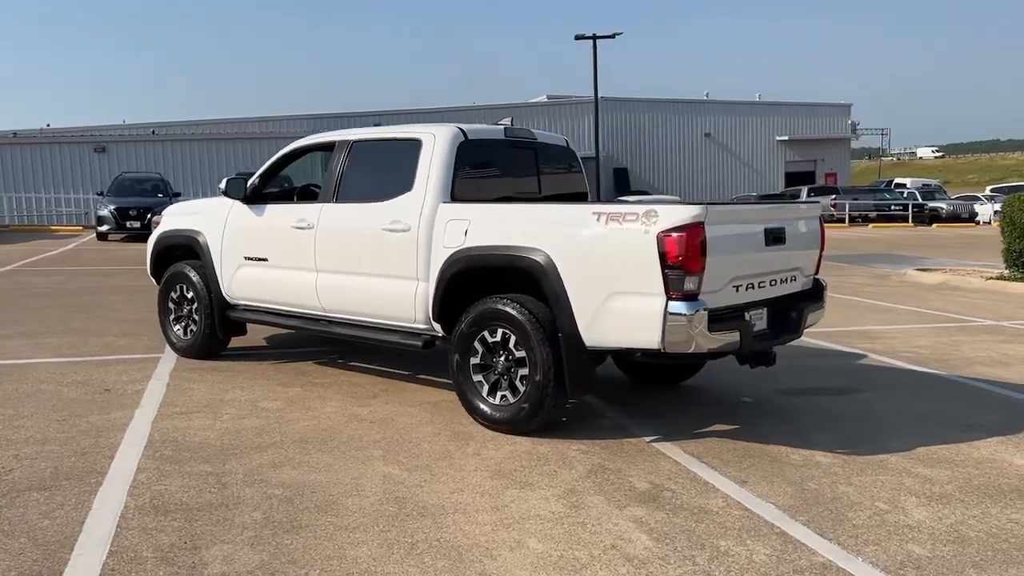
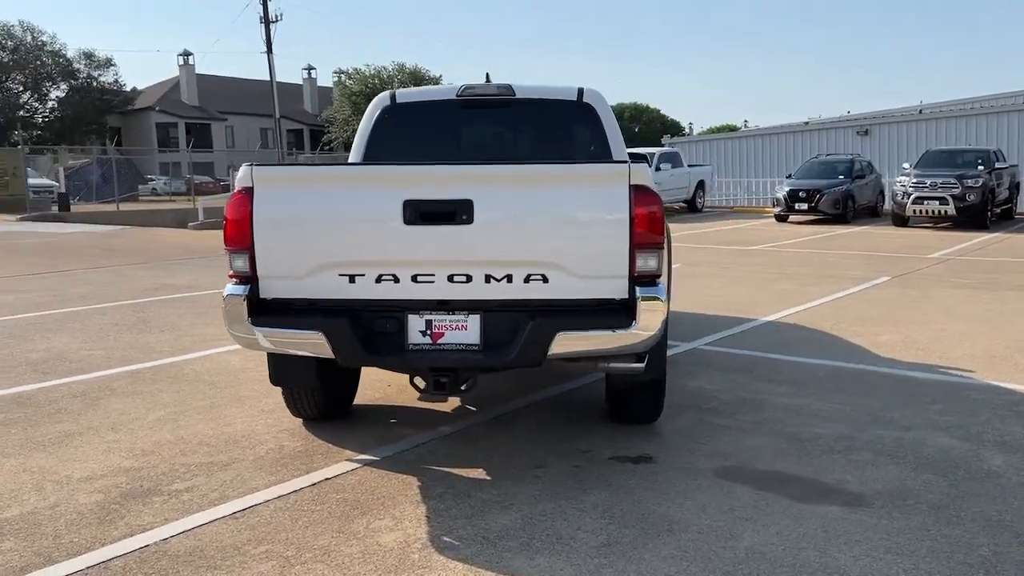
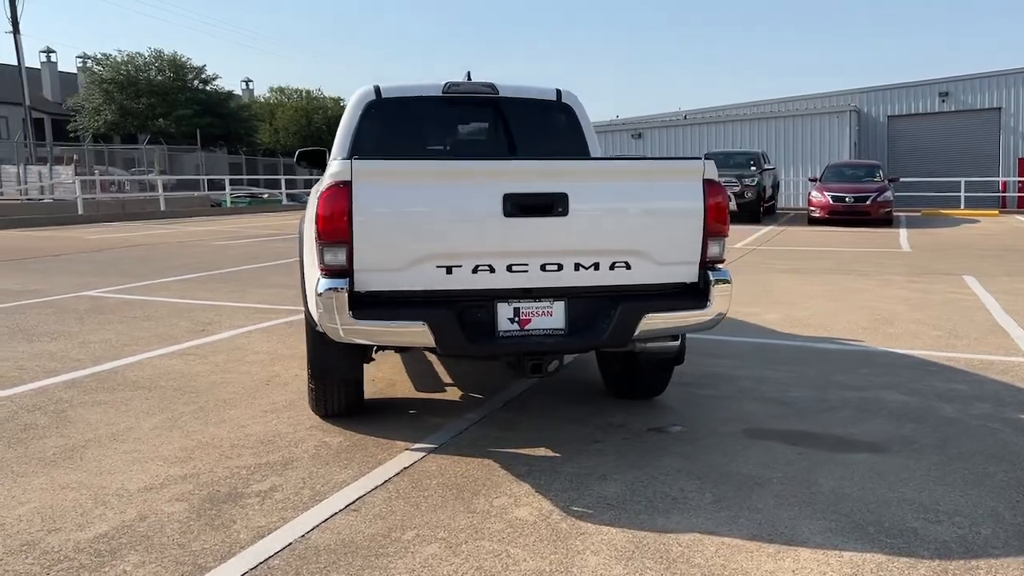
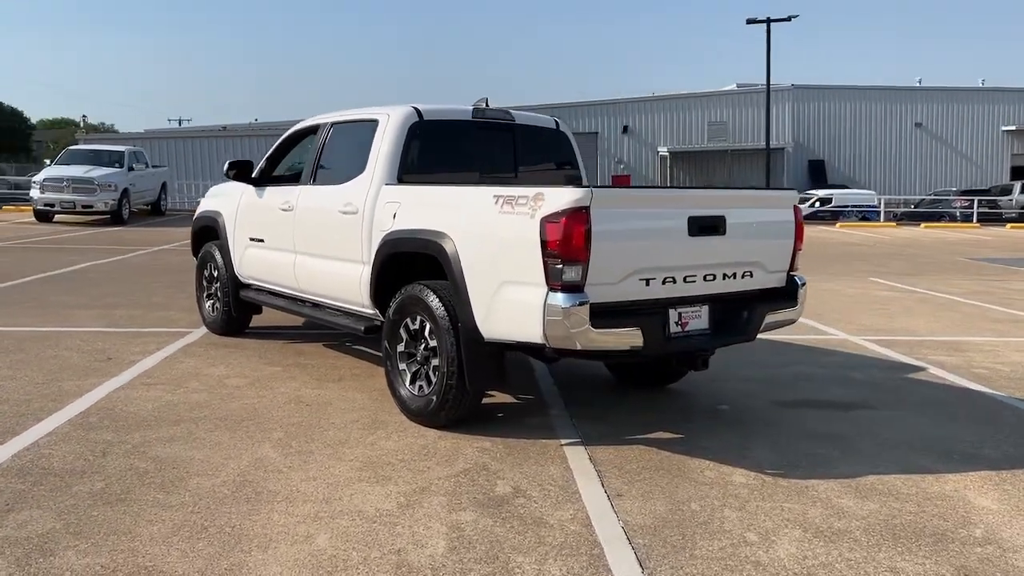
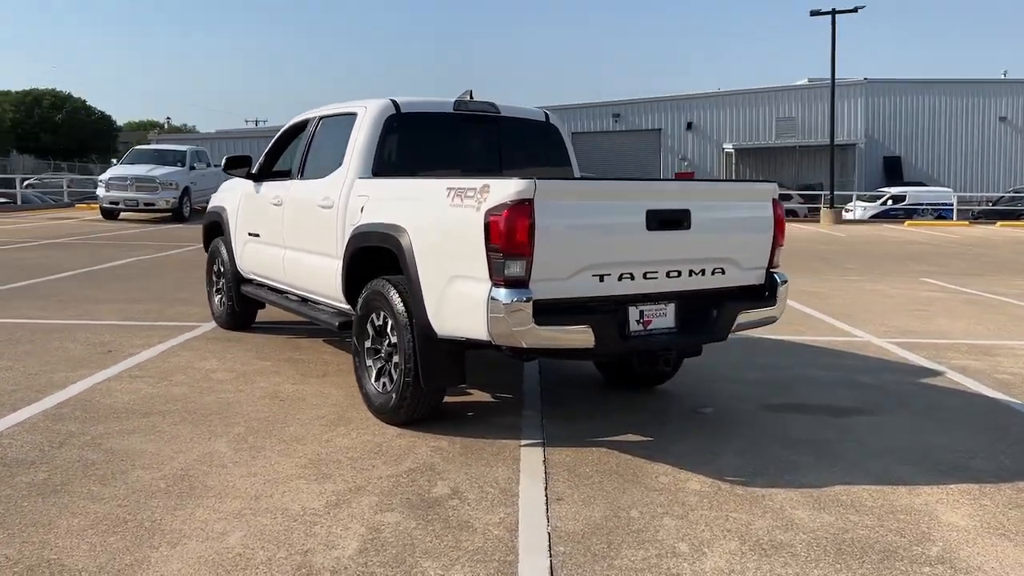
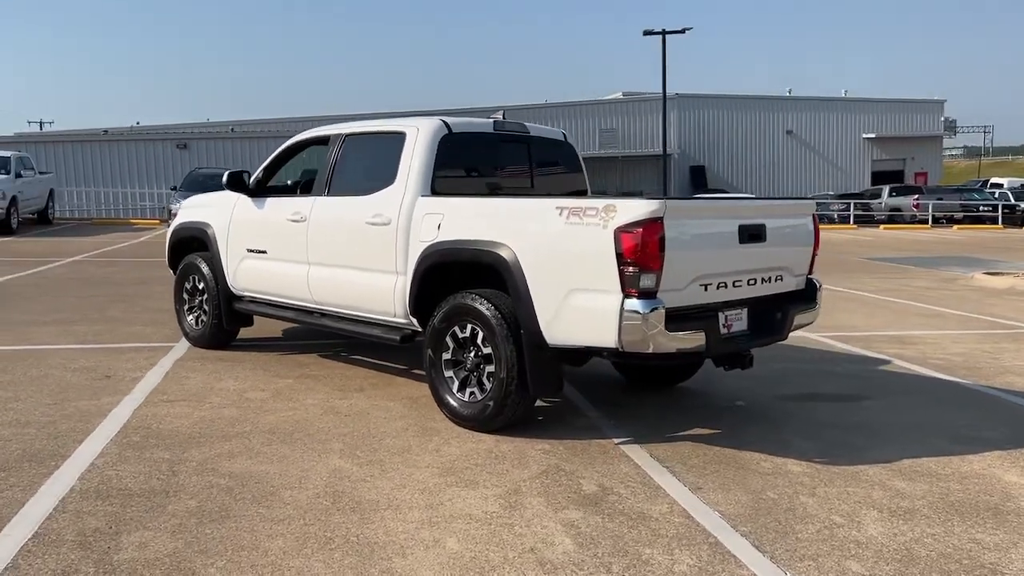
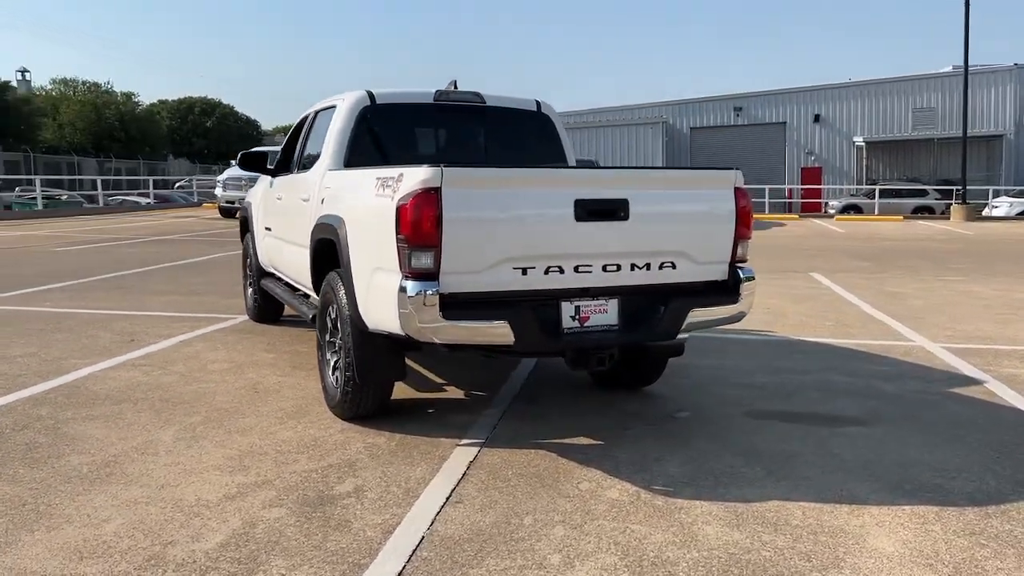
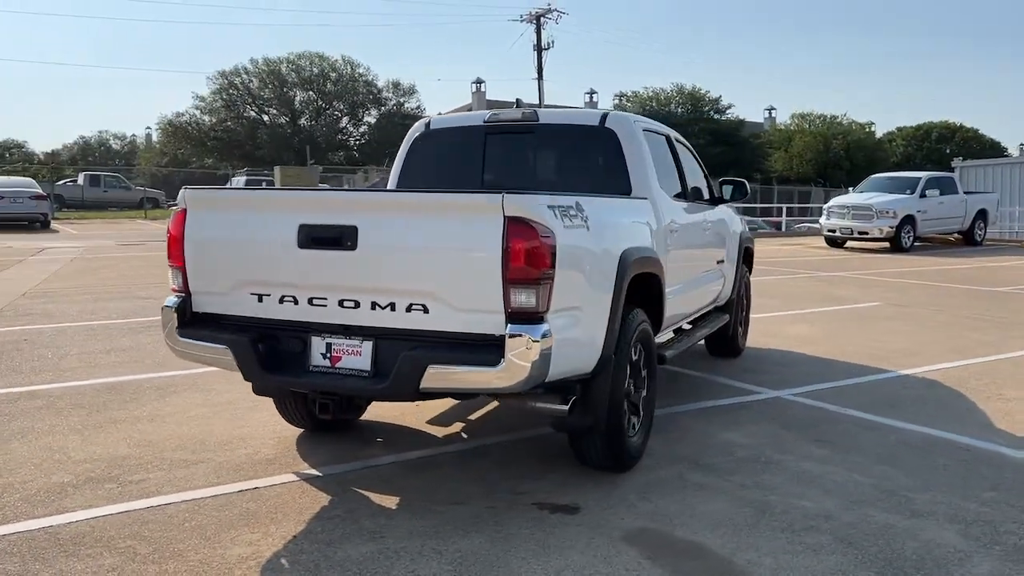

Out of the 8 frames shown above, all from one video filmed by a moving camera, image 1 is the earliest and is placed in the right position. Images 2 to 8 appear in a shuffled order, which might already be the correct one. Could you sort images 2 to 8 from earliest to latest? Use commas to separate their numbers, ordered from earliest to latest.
6, 4, 5, 7, 3, 2, 8
